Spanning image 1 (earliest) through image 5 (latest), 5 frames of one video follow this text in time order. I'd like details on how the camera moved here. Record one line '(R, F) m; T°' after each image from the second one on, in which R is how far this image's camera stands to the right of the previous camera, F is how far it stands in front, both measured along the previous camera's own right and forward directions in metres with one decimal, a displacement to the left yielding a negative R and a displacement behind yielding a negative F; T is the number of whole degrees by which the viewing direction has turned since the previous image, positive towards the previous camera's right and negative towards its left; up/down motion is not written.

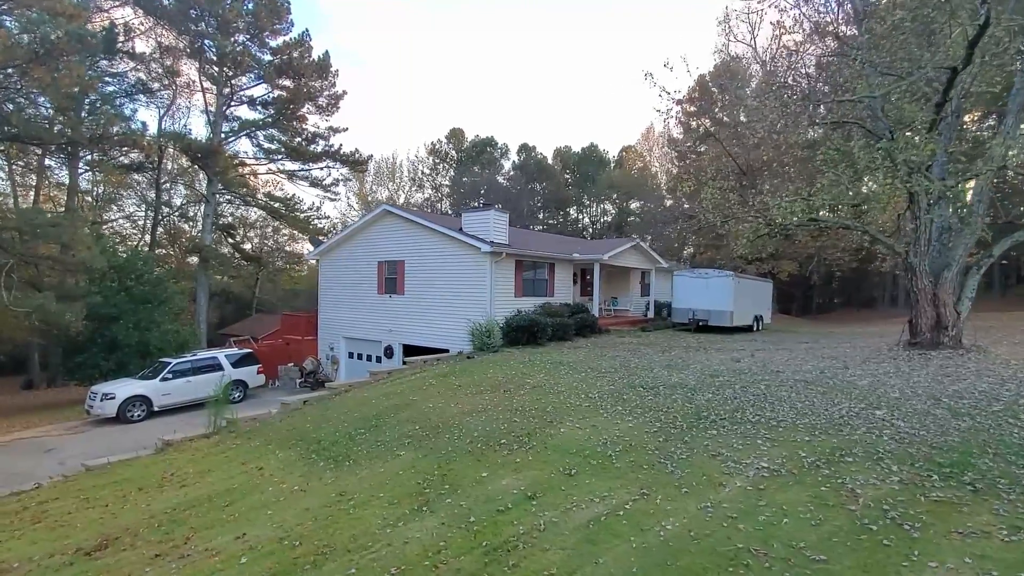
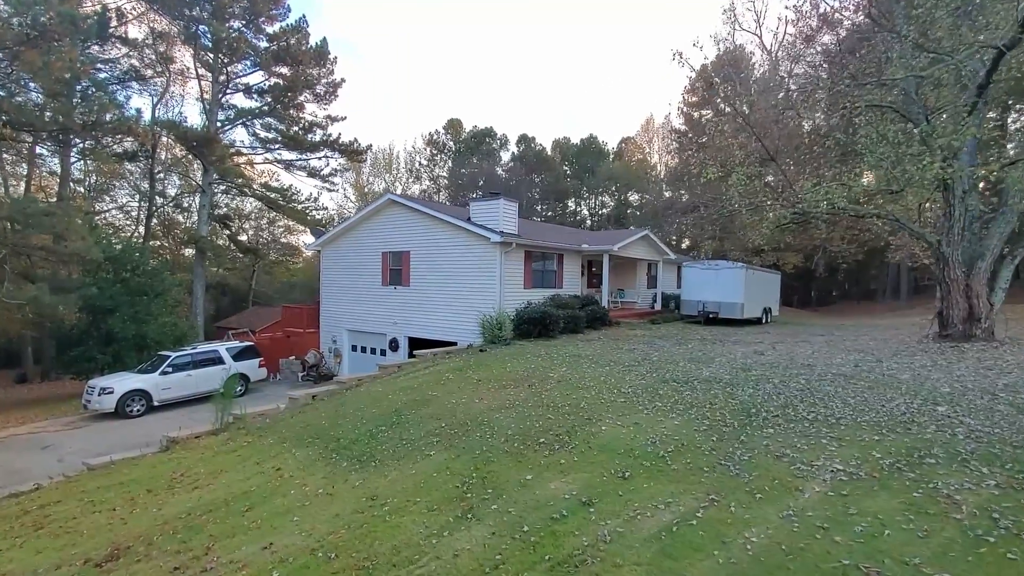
(-0.6, +0.5) m; +1°
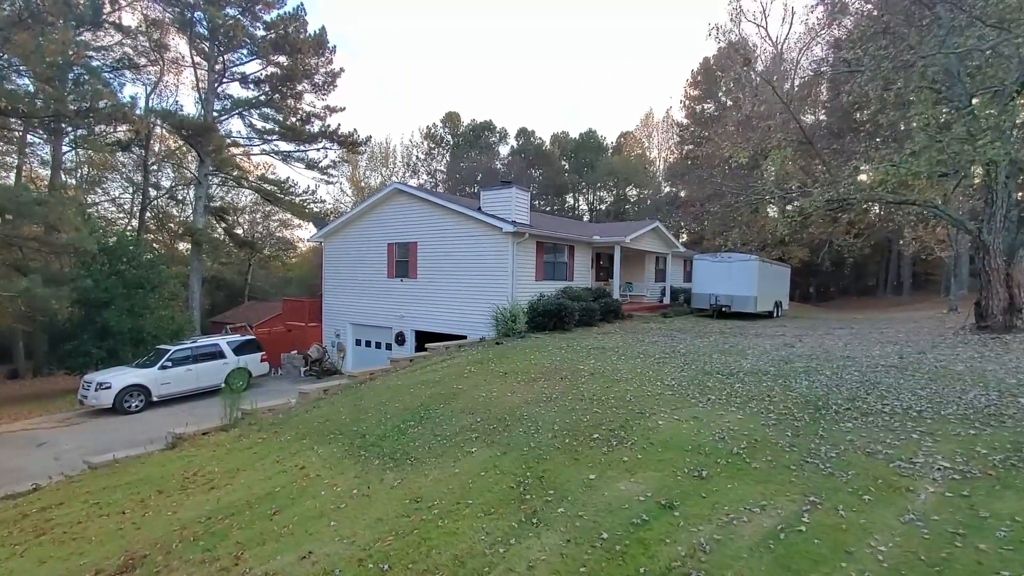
(-0.7, +0.6) m; +1°
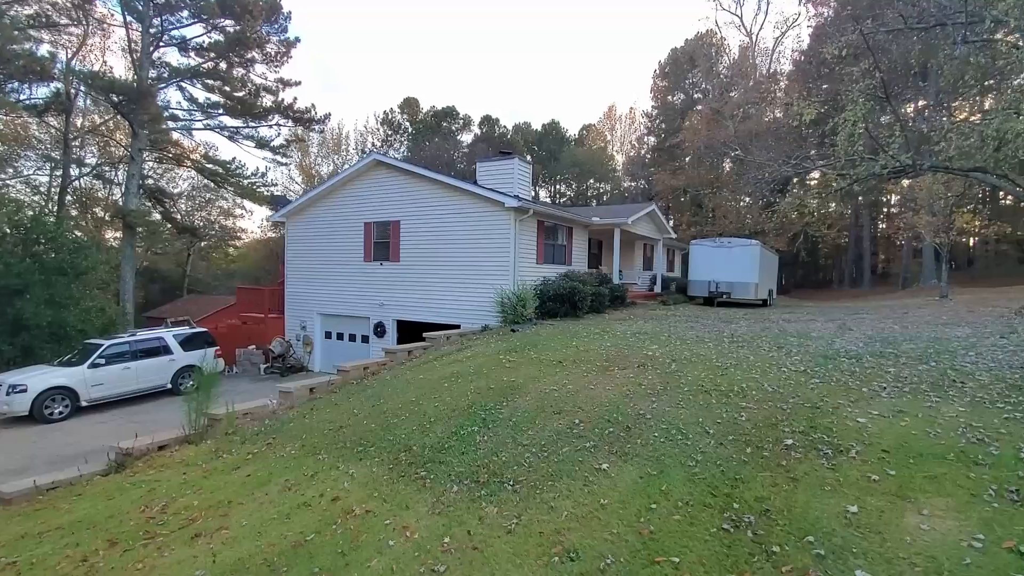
(-1.6, +2.0) m; +6°
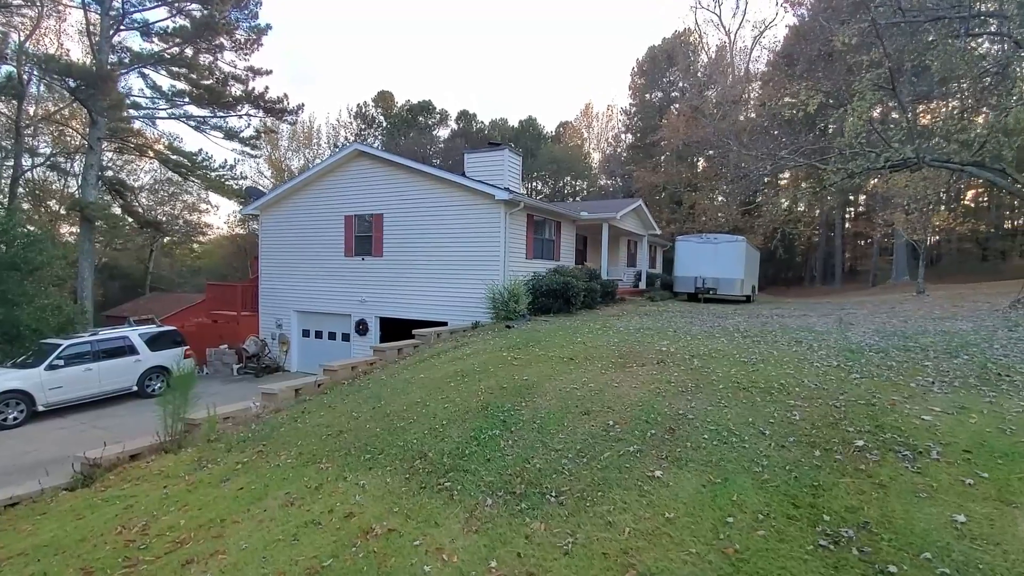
(-0.5, +0.5) m; +3°
